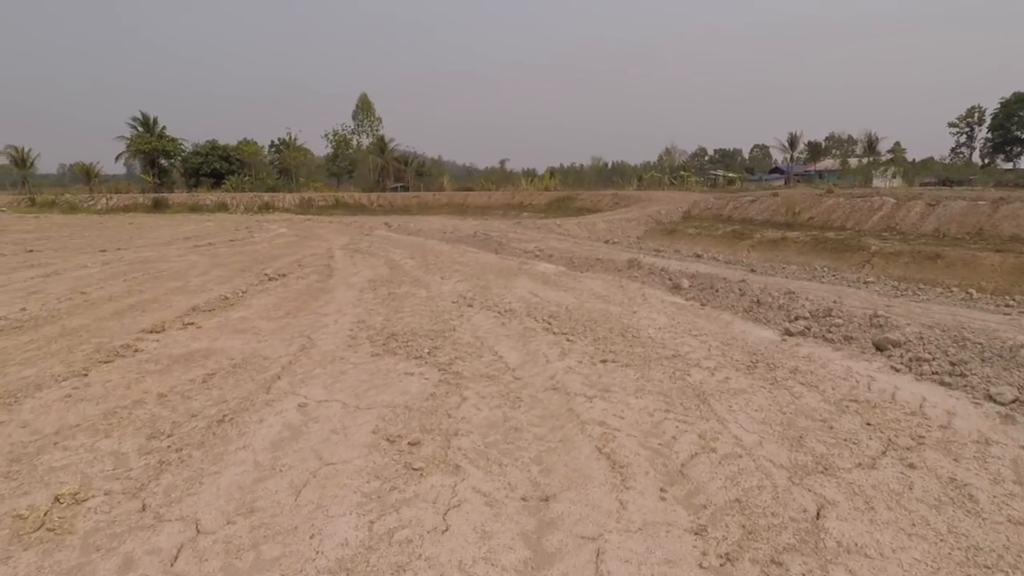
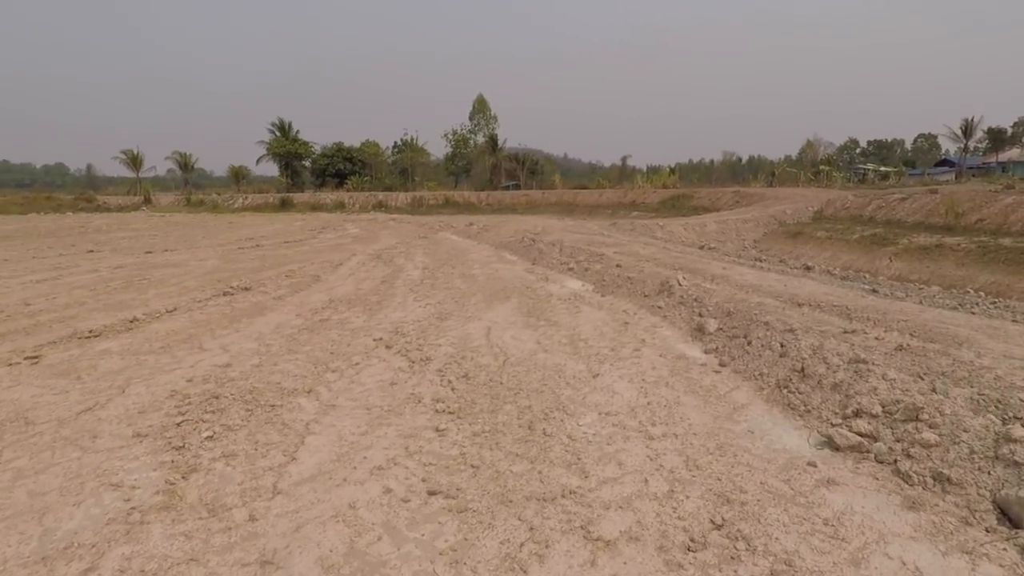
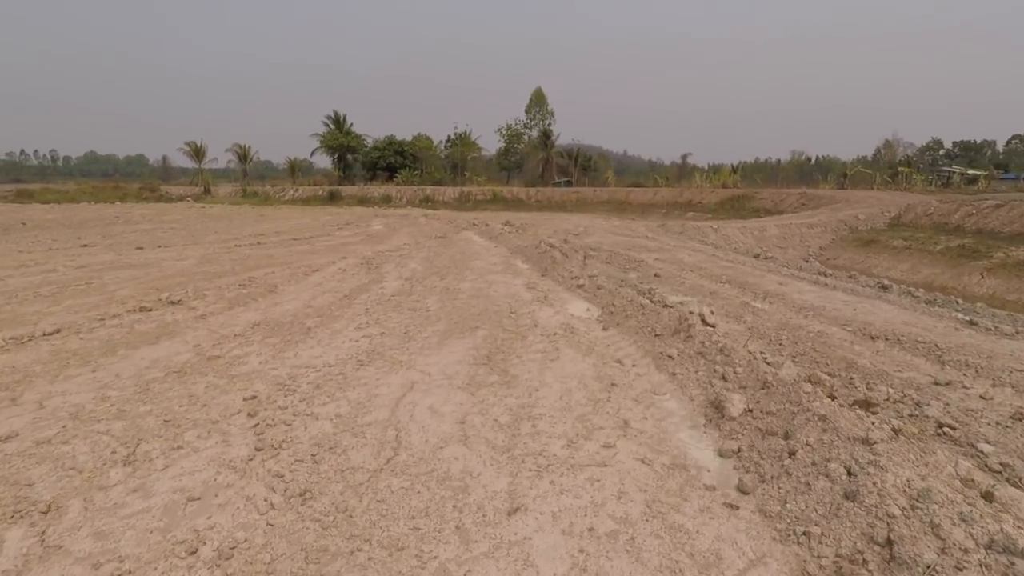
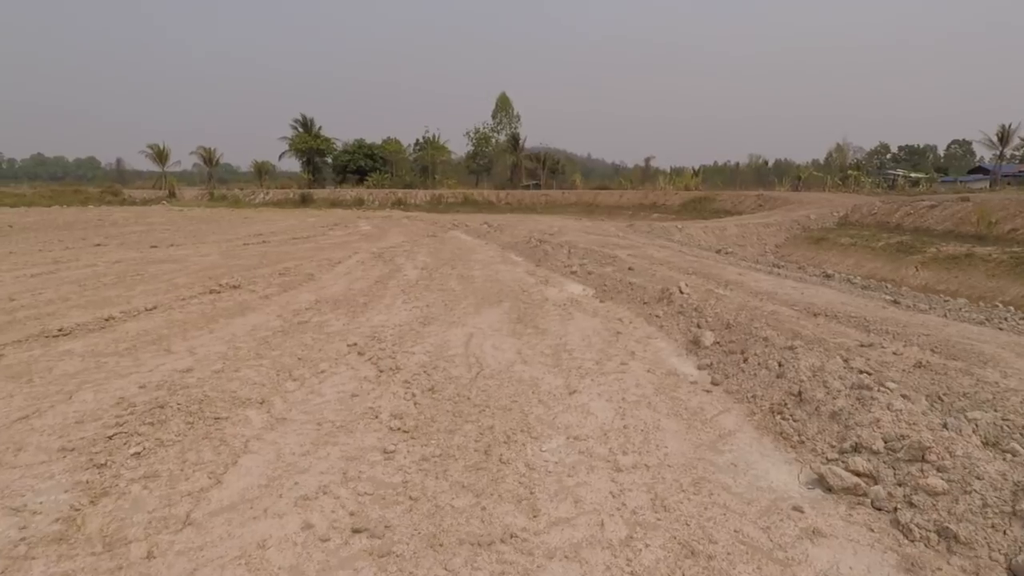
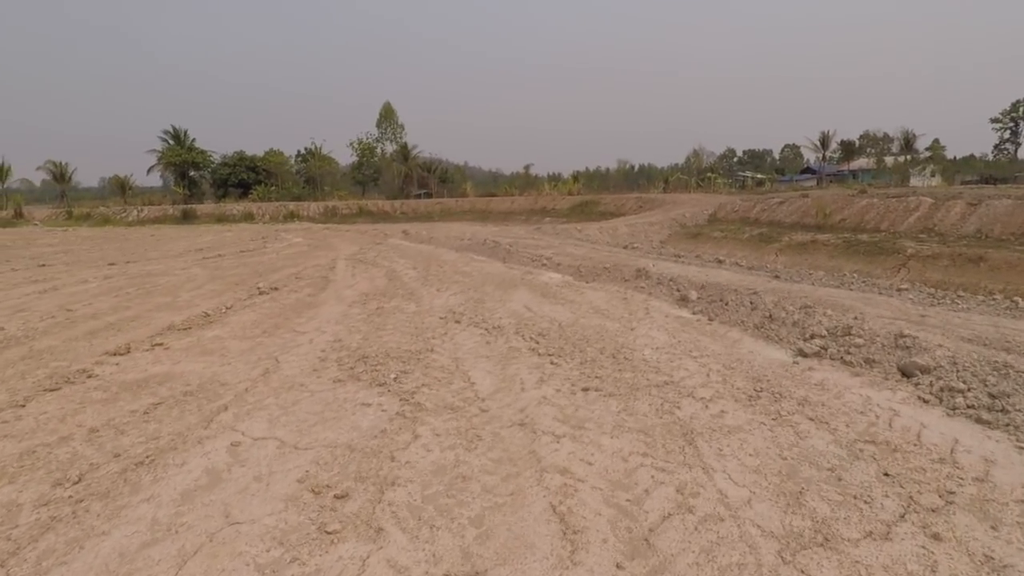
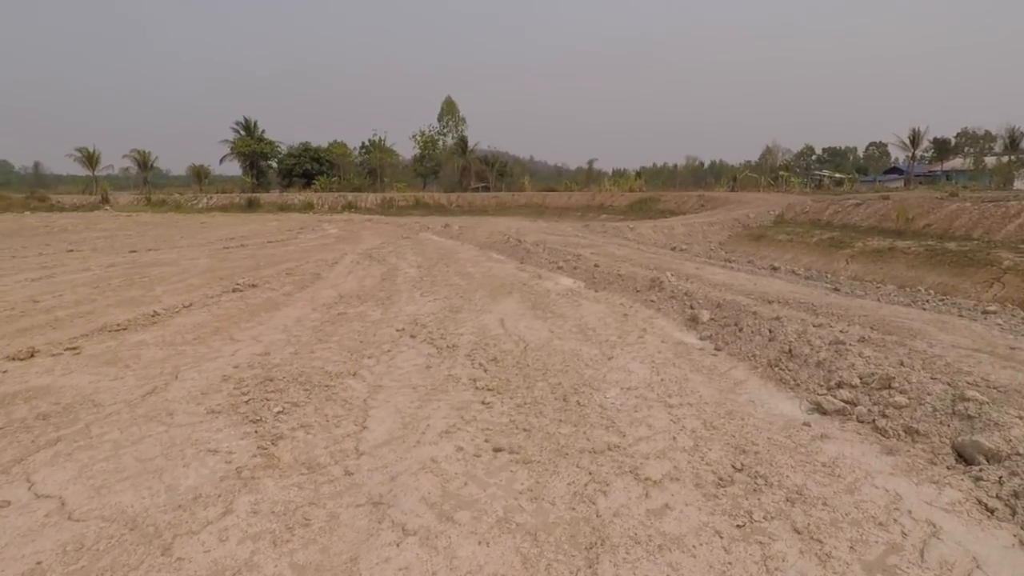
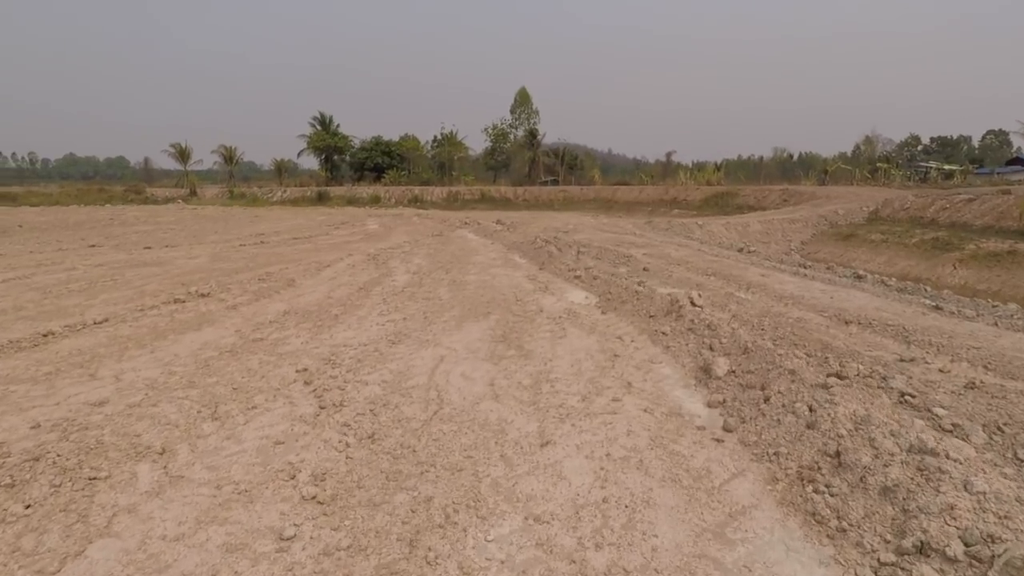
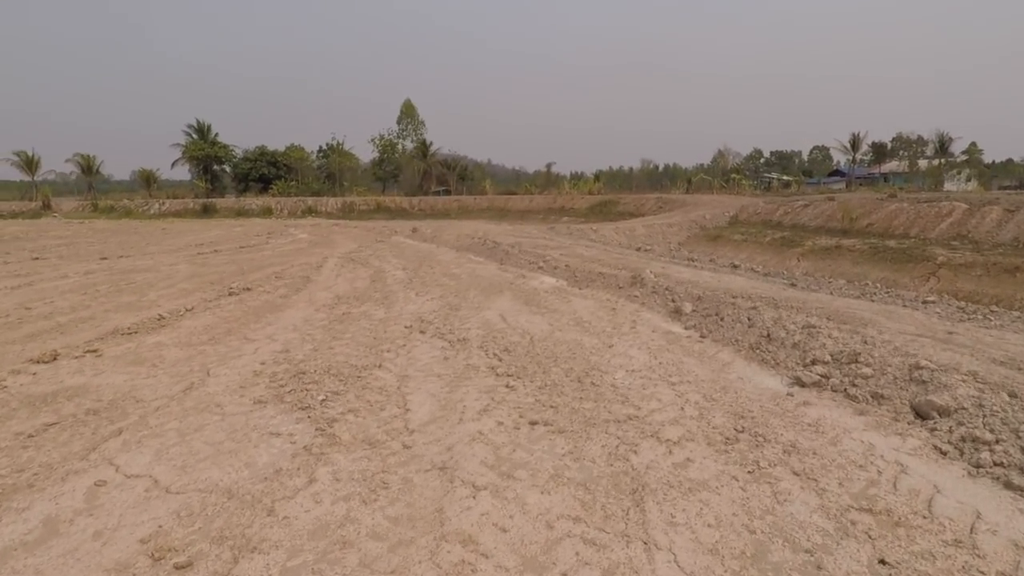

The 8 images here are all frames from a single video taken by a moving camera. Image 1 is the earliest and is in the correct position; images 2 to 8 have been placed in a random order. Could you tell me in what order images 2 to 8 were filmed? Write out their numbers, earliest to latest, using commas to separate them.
5, 8, 6, 2, 4, 7, 3
